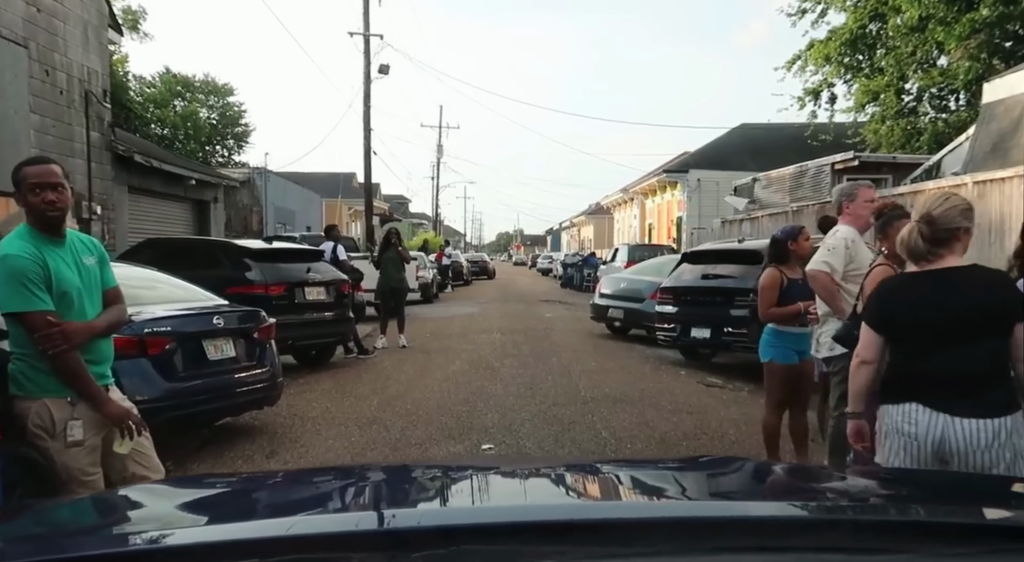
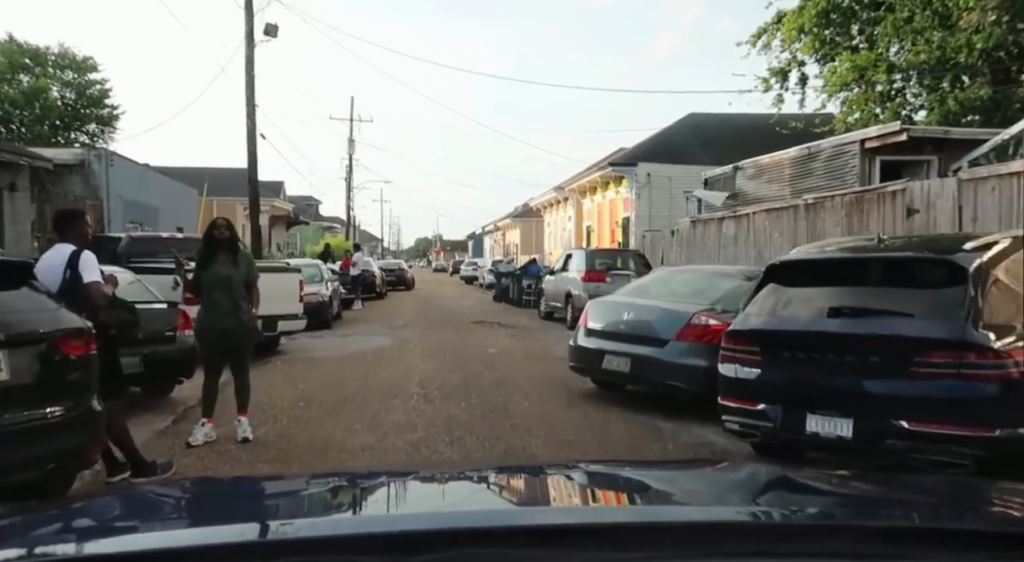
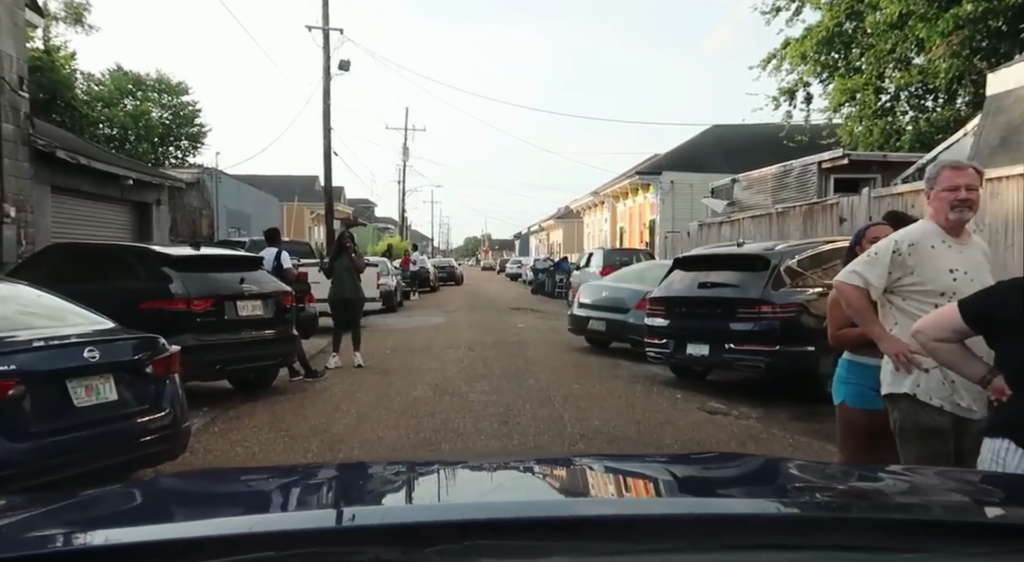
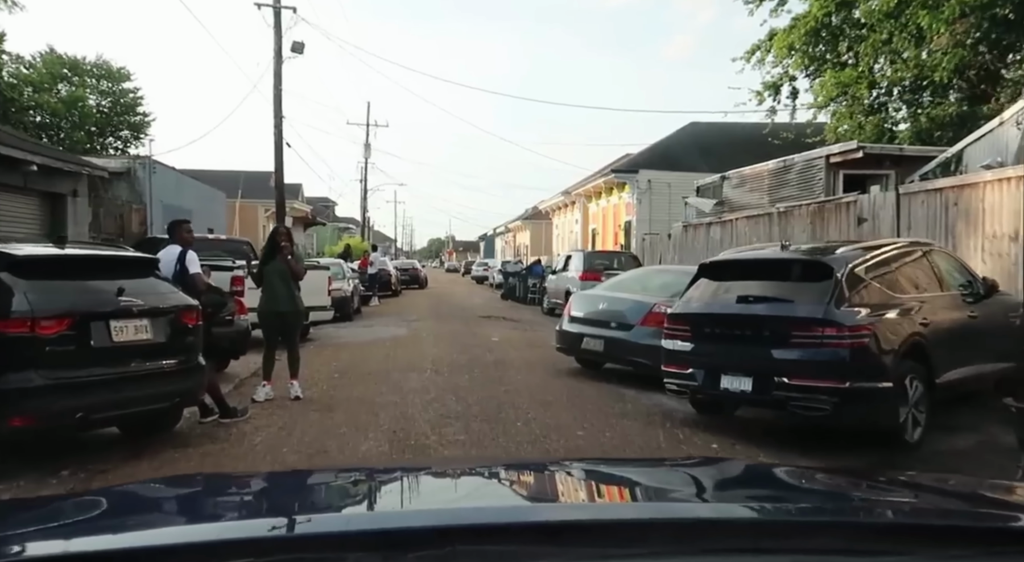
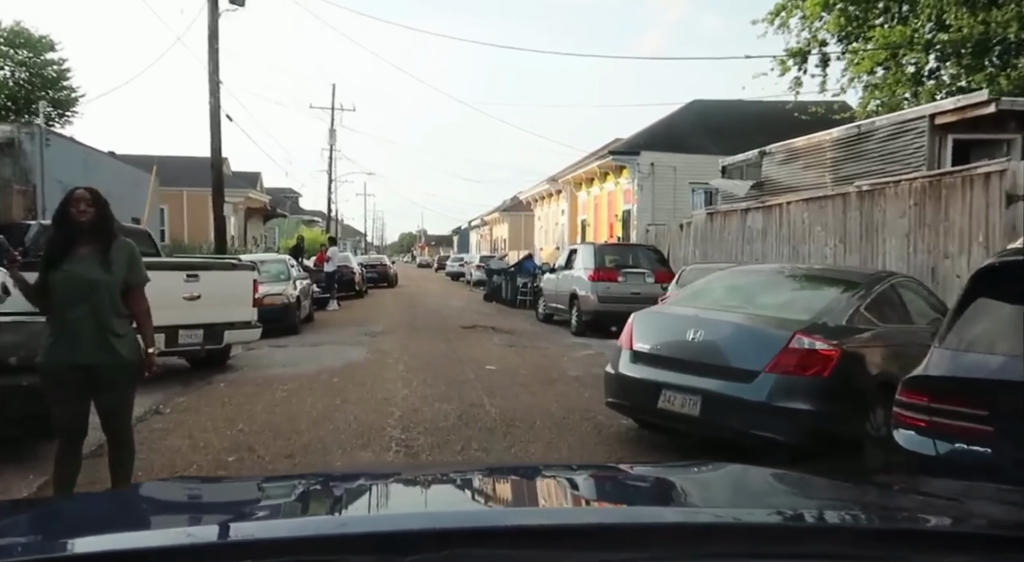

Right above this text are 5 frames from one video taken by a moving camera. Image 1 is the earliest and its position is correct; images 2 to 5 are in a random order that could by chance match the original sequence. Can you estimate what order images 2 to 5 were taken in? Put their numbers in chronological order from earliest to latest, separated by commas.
3, 4, 2, 5
